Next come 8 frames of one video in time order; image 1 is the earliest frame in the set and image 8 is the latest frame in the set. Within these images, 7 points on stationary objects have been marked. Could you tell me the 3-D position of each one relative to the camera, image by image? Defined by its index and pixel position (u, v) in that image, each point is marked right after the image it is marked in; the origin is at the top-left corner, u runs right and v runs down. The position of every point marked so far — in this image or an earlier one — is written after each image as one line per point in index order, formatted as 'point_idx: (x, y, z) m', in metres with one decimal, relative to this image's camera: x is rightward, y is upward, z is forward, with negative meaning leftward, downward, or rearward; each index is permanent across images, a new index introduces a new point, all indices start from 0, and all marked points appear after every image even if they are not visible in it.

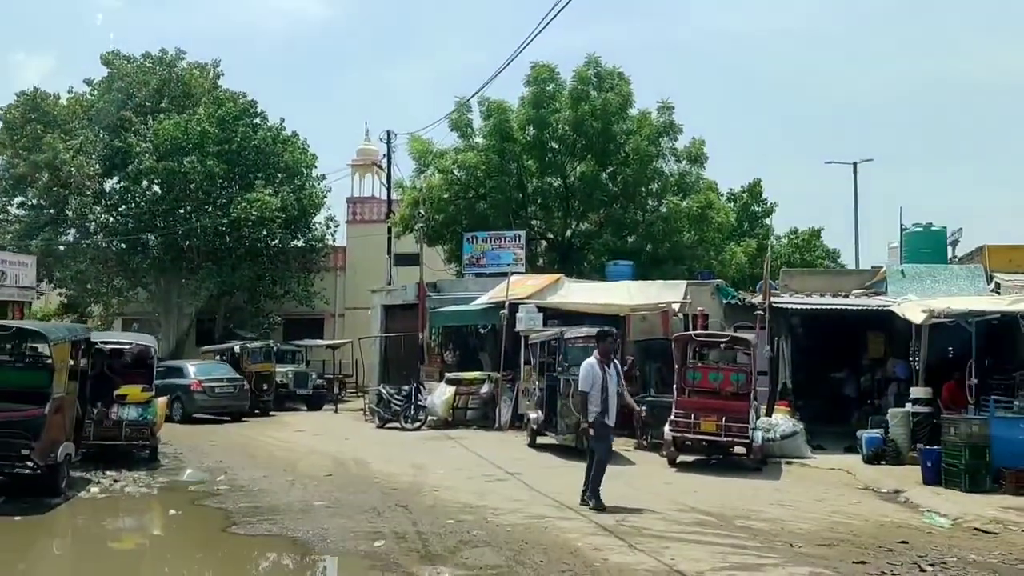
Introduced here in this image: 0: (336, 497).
0: (-2.1, -2.5, +11.7) m
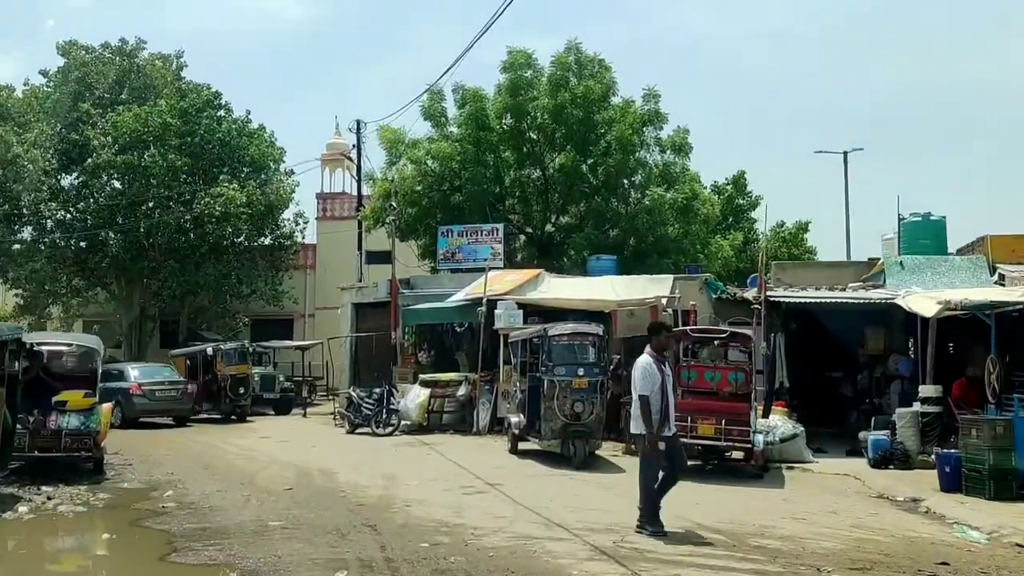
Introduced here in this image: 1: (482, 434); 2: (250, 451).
0: (-2.3, -2.4, +10.3) m
1: (-0.6, -2.9, +19.5) m
2: (-4.6, -2.9, +17.5) m
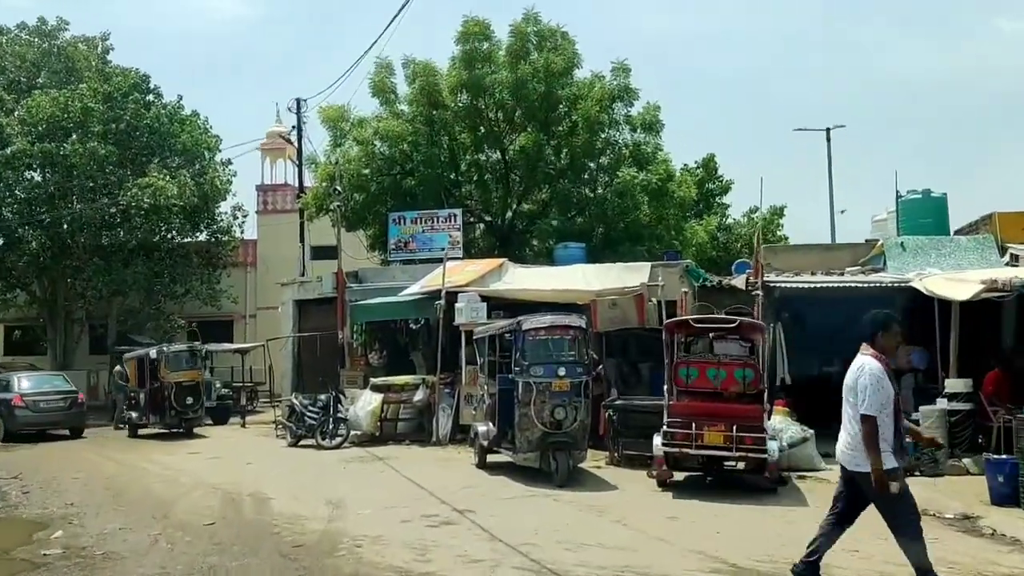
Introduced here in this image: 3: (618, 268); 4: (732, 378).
0: (-2.4, -2.3, +8.0) m
1: (-1.2, -2.7, +17.2) m
2: (-5.1, -2.8, +15.0) m
3: (+2.1, +0.4, +19.6) m
4: (+2.7, -1.1, +12.0) m
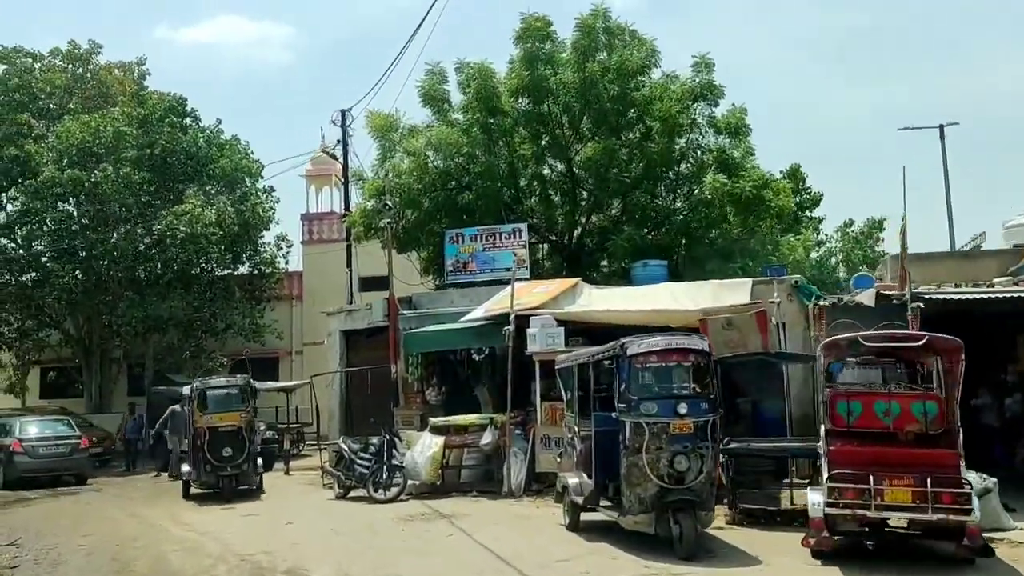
0: (-1.6, -2.3, +5.4) m
1: (+0.1, -3.1, +14.5) m
2: (-4.0, -3.1, +12.5) m
3: (+3.4, 0.0, +16.8) m
4: (+3.7, -1.2, +9.2) m
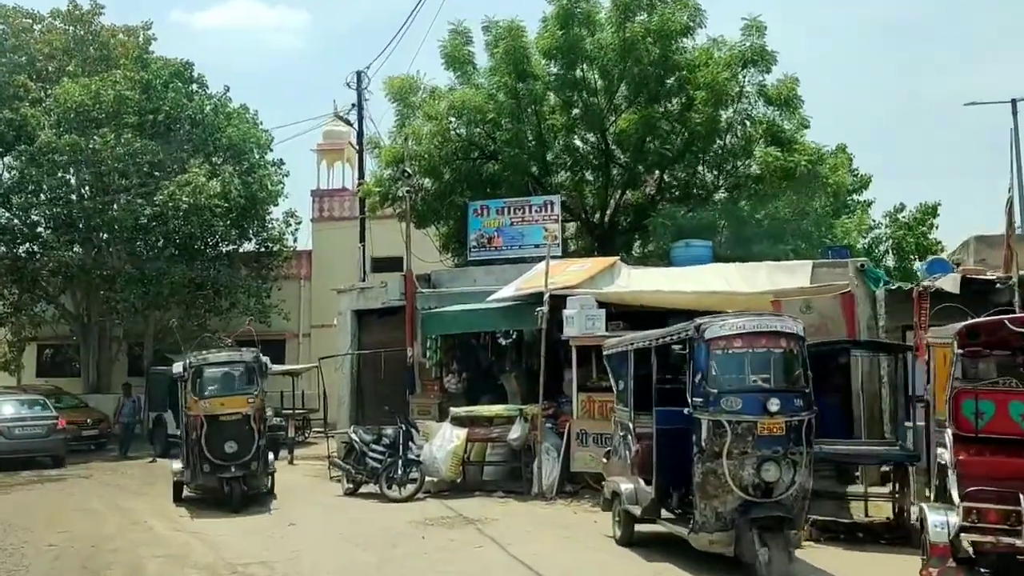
0: (-1.3, -2.0, +3.7) m
1: (+0.5, -2.7, +12.9) m
2: (-3.6, -2.7, +10.9) m
3: (+3.9, +0.3, +15.1) m
4: (+4.1, -1.0, +7.5) m
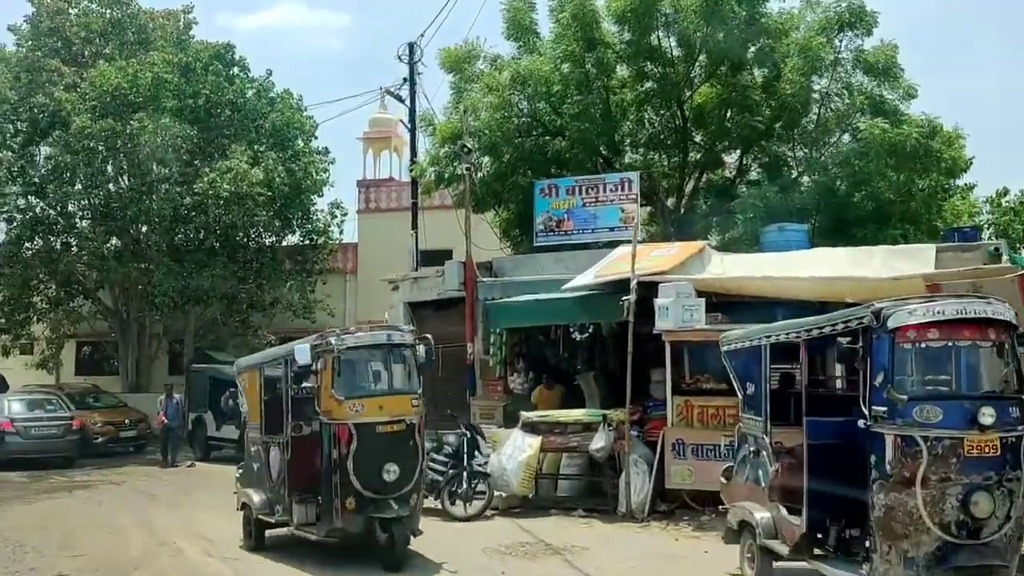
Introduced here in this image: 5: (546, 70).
0: (-0.7, -1.9, +2.0) m
1: (+1.4, -2.6, +11.0) m
2: (-2.7, -2.6, +9.2) m
3: (+5.0, +0.5, +13.1) m
4: (+4.8, -0.8, +5.5) m
5: (+0.6, +3.8, +17.0) m
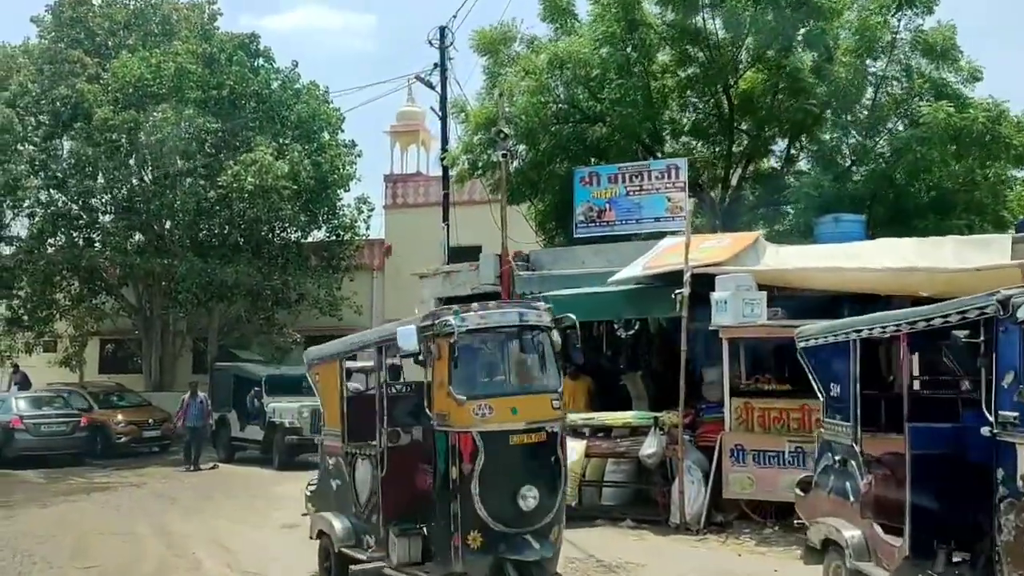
0: (-0.5, -1.8, +1.1) m
1: (+1.9, -2.5, +10.1) m
2: (-2.3, -2.5, +8.4) m
3: (+5.5, +0.6, +12.1) m
4: (+5.1, -0.7, +4.5) m
5: (+1.2, +3.8, +16.2) m
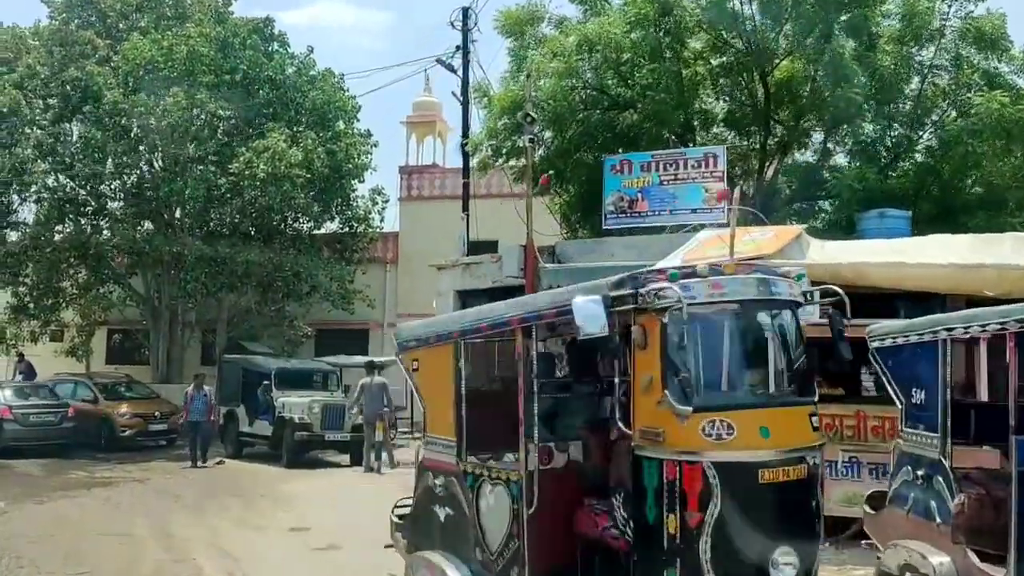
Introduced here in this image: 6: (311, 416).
0: (-0.3, -1.7, +0.4) m
1: (+2.1, -2.4, +9.3) m
2: (-2.1, -2.4, +7.6) m
3: (+5.8, +0.6, +11.3) m
4: (+5.3, -0.7, +3.7) m
5: (+1.6, +3.9, +15.4) m
6: (-3.6, -2.3, +17.8) m
